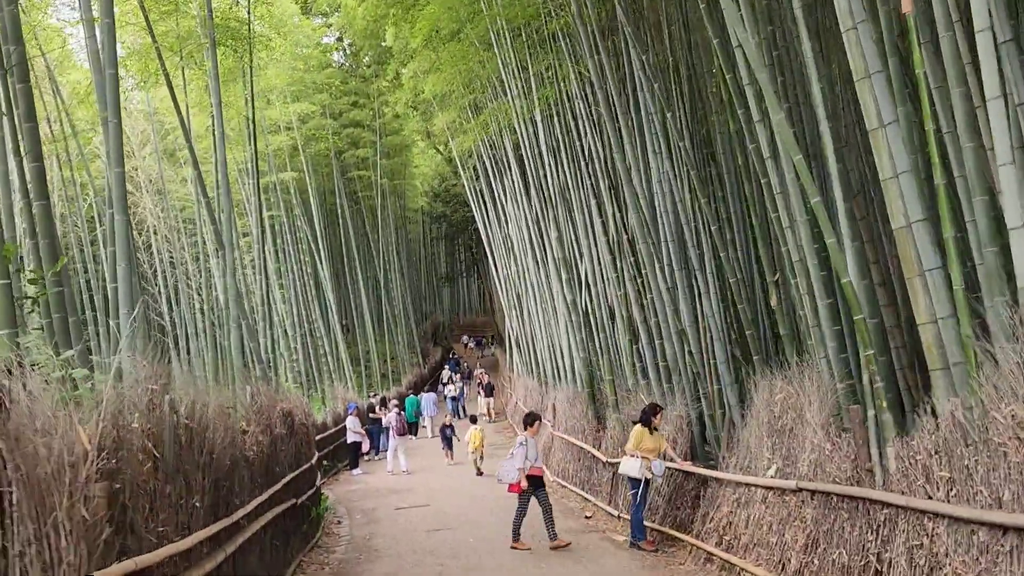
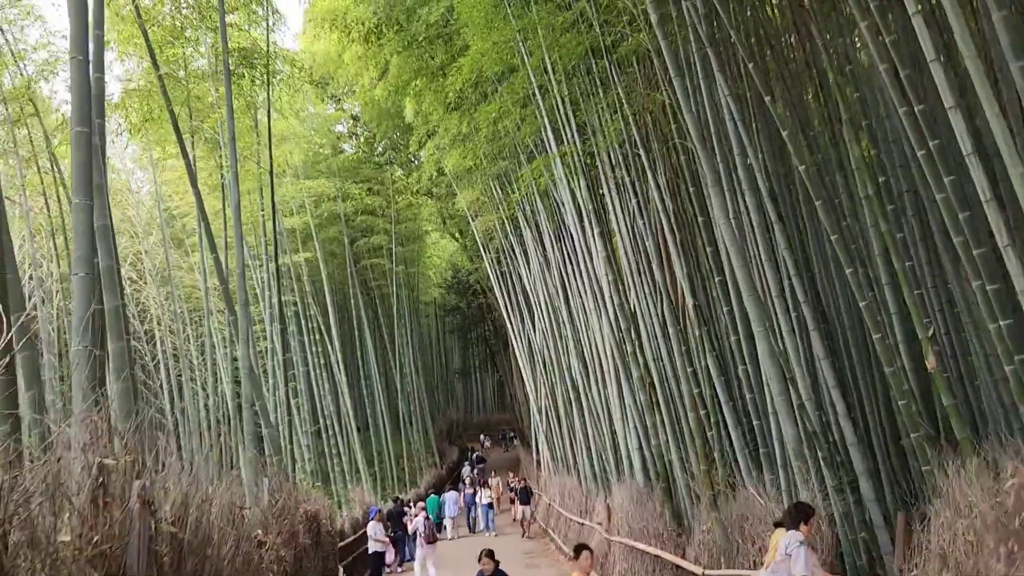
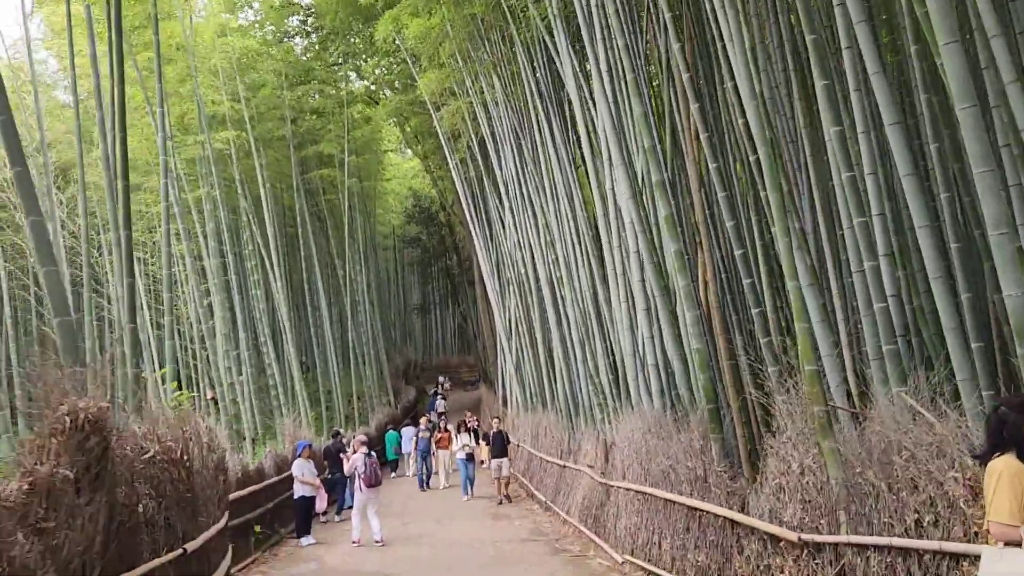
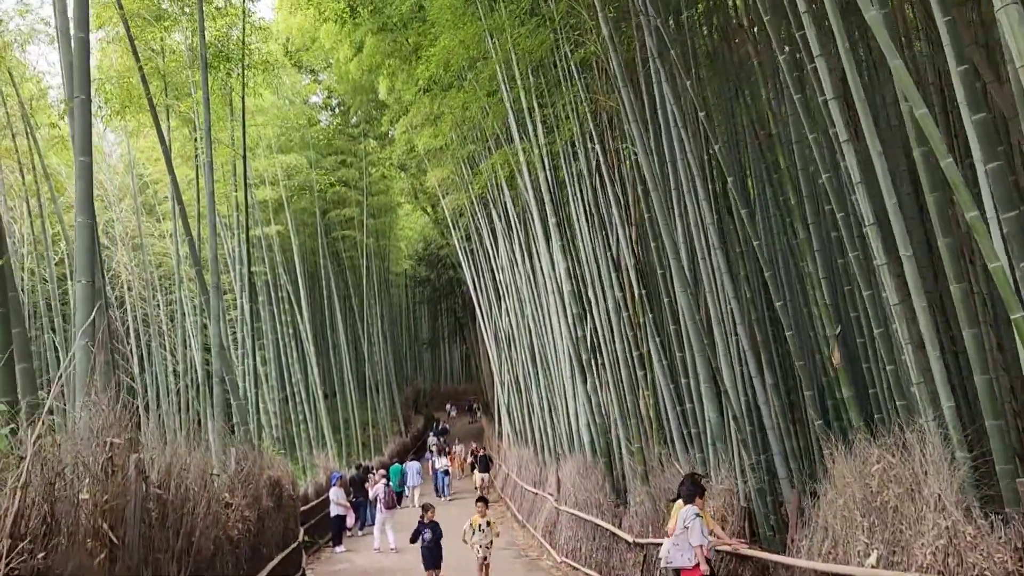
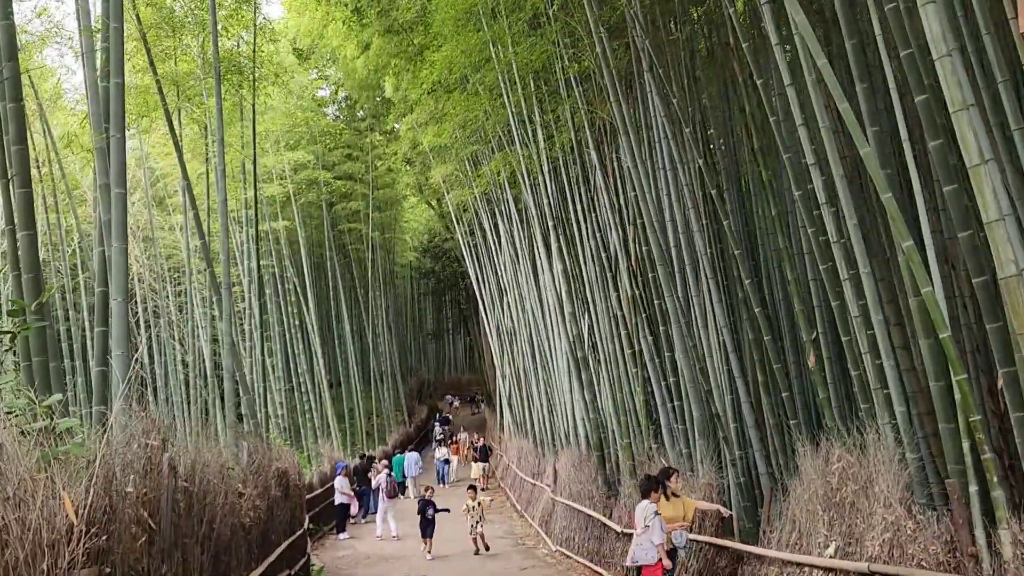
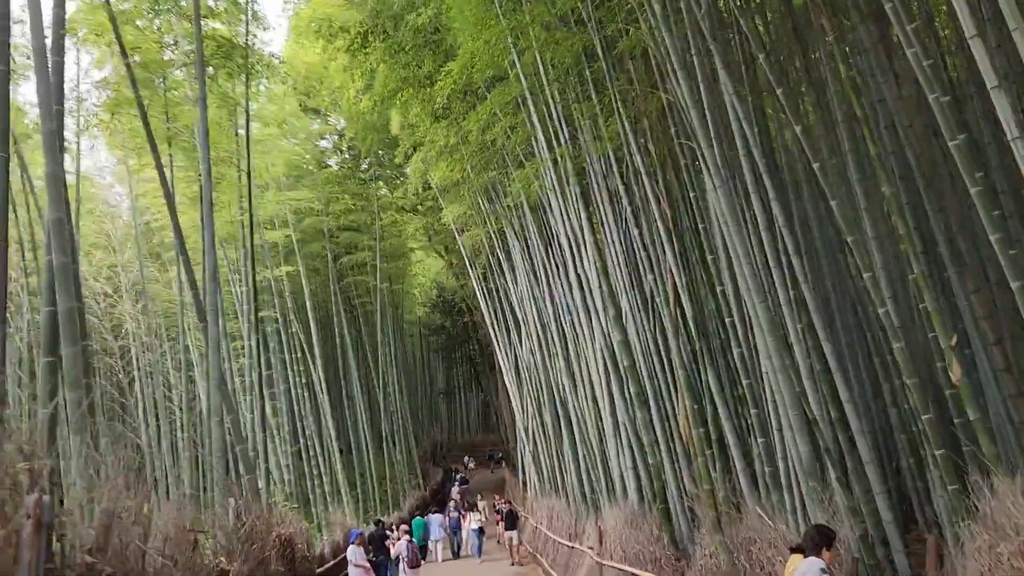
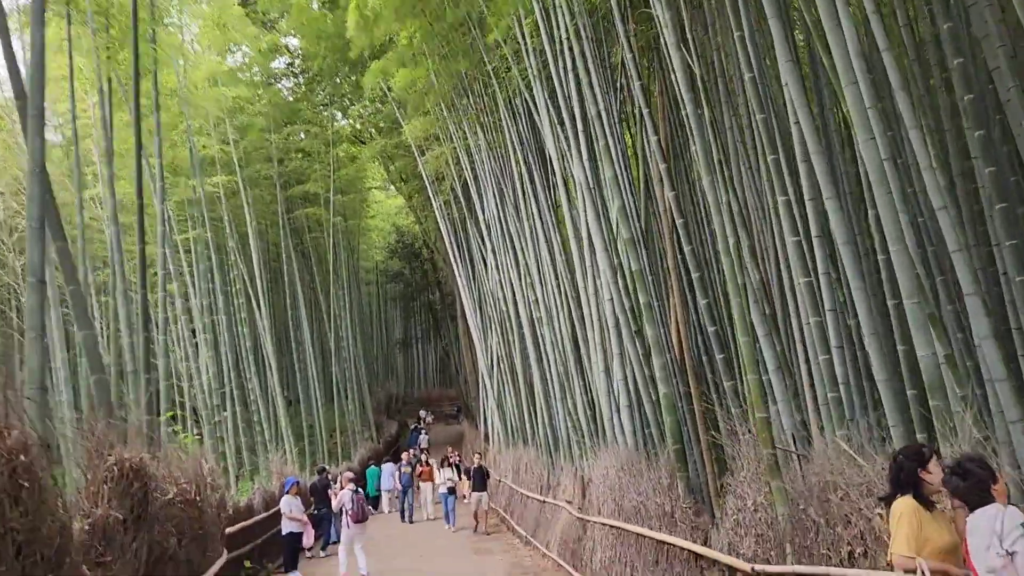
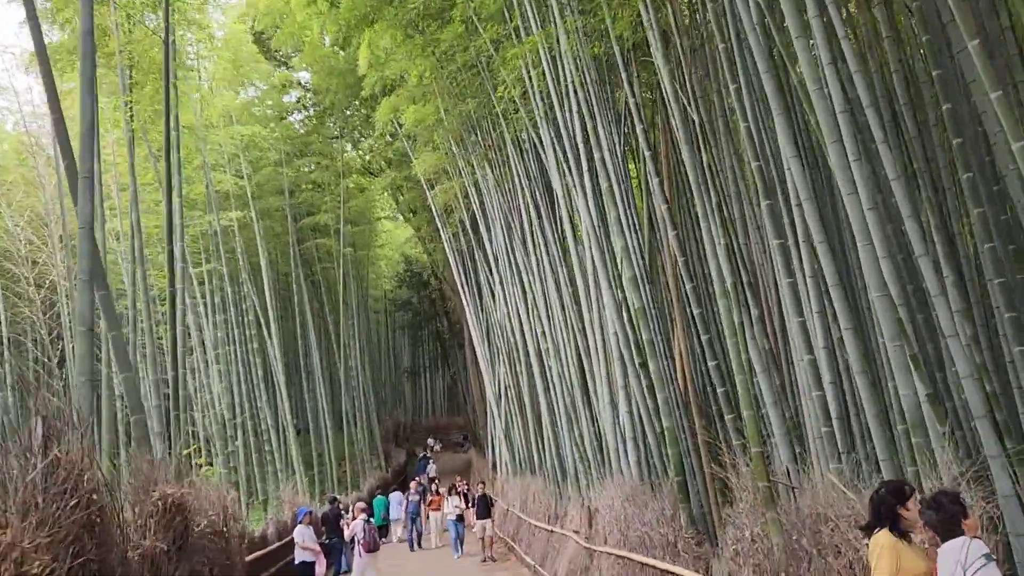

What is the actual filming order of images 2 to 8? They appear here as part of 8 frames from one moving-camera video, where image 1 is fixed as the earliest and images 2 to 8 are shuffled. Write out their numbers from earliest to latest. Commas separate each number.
5, 4, 2, 6, 8, 7, 3
